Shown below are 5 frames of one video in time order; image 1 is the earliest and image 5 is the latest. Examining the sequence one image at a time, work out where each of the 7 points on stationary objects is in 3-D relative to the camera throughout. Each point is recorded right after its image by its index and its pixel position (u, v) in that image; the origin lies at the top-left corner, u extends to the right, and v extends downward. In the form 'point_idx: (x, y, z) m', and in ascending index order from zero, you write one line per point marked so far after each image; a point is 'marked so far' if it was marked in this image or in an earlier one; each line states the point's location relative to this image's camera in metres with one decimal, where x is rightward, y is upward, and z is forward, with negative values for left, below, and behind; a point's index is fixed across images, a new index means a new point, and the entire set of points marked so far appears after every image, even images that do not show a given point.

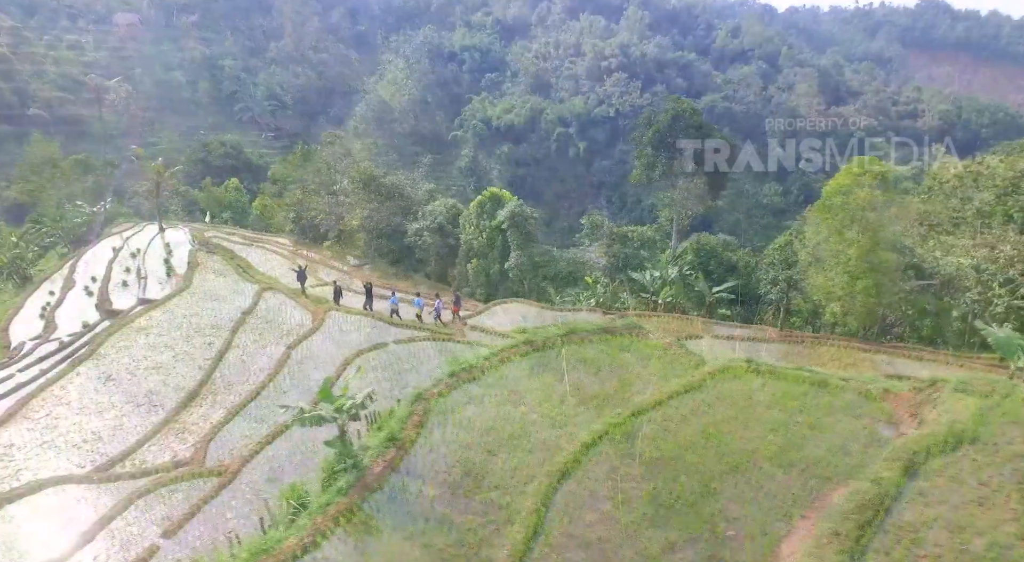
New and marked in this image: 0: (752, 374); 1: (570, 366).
0: (+4.6, -1.8, +10.8) m
1: (+1.3, -1.7, +11.7) m
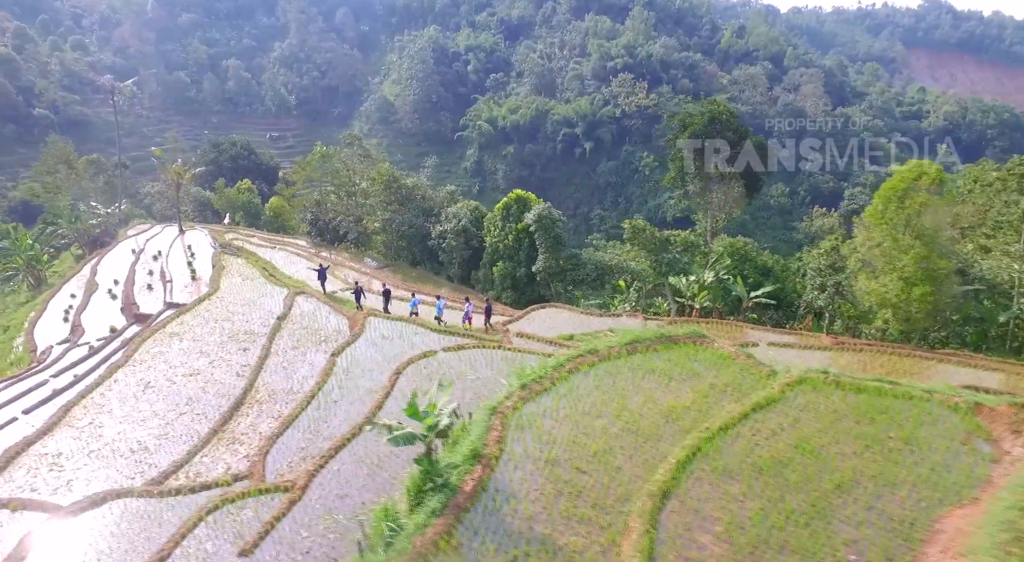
0: (+6.0, -2.0, +10.5) m
1: (+2.6, -1.9, +11.4) m
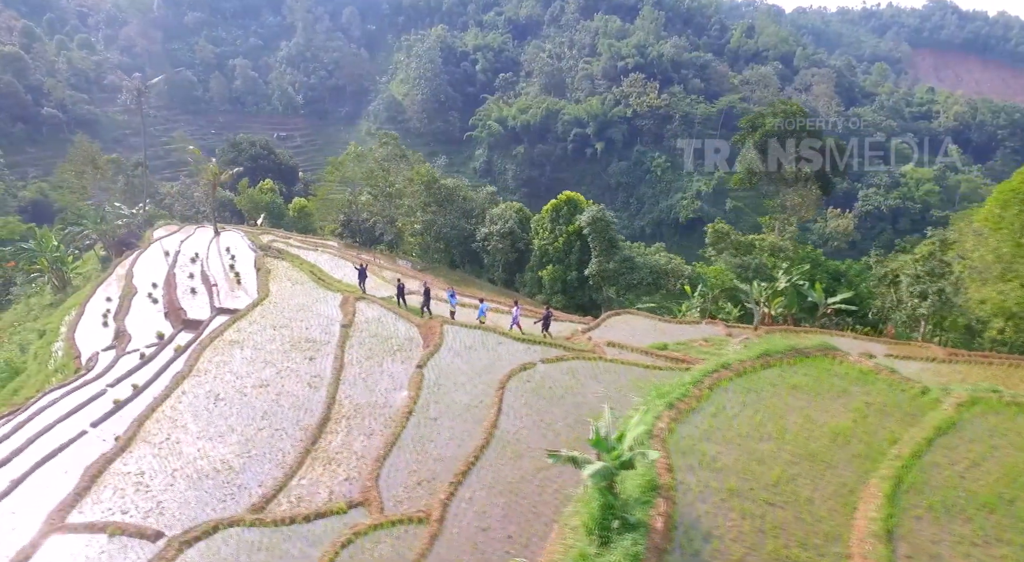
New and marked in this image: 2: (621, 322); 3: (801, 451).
0: (+8.5, -2.2, +9.7) m
1: (+5.1, -2.1, +10.6) m
2: (+3.7, -1.4, +19.0) m
3: (+4.6, -2.7, +8.9) m
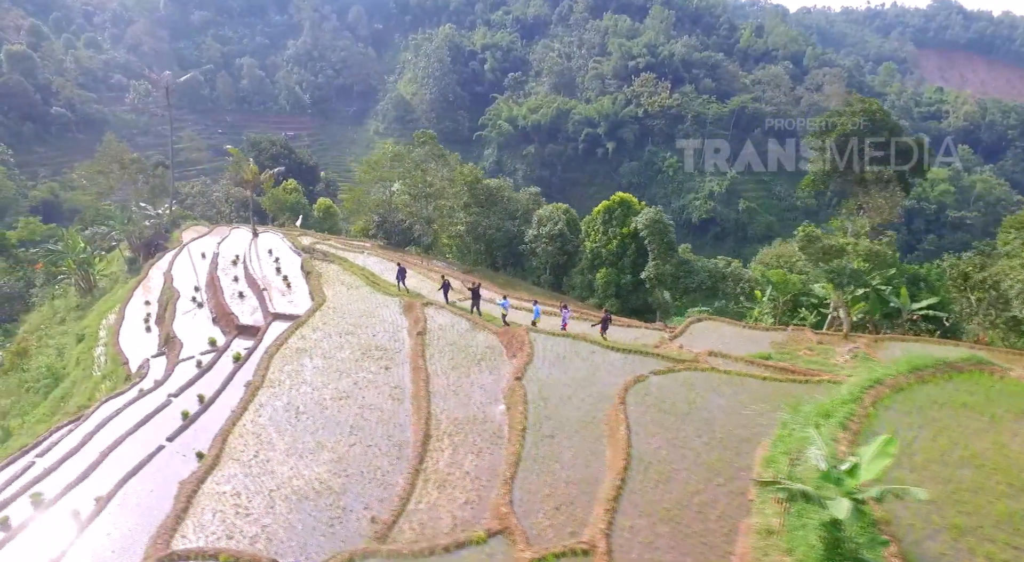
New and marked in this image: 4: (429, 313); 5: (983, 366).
0: (+11.1, -2.3, +8.9) m
1: (+7.7, -2.3, +9.8) m
2: (+6.3, -1.6, +18.2) m
3: (+7.1, -2.9, +8.2) m
4: (-3.0, -1.1, +19.7) m
5: (+9.4, -1.6, +11.4) m
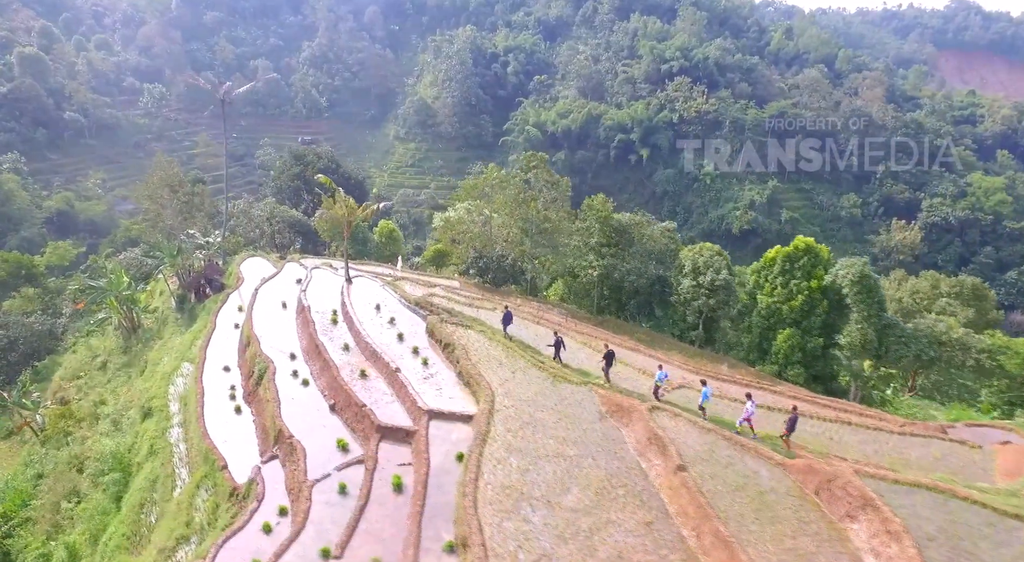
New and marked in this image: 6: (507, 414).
0: (+17.7, -4.9, +3.9) m
1: (+14.4, -4.8, +4.7) m
2: (+12.9, -4.1, +13.1) m
3: (+13.8, -5.5, +3.1) m
4: (+3.7, -3.7, +14.7) m
5: (+16.0, -4.2, +6.3) m
6: (-0.2, -3.6, +15.9) m
